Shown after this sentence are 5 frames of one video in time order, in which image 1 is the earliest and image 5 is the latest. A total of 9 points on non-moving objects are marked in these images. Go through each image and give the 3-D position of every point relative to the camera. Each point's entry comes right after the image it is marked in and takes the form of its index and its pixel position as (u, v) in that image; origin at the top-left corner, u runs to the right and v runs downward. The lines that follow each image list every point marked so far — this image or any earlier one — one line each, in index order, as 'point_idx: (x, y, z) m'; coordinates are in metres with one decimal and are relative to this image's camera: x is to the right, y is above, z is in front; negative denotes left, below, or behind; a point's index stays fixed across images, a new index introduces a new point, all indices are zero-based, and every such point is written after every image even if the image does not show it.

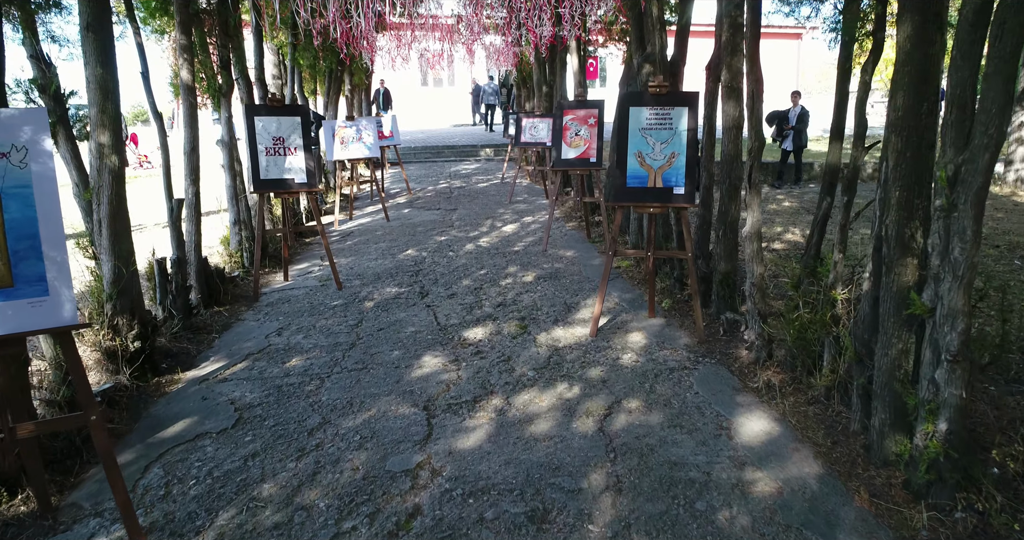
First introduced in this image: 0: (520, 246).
0: (+0.1, +0.3, +8.9) m
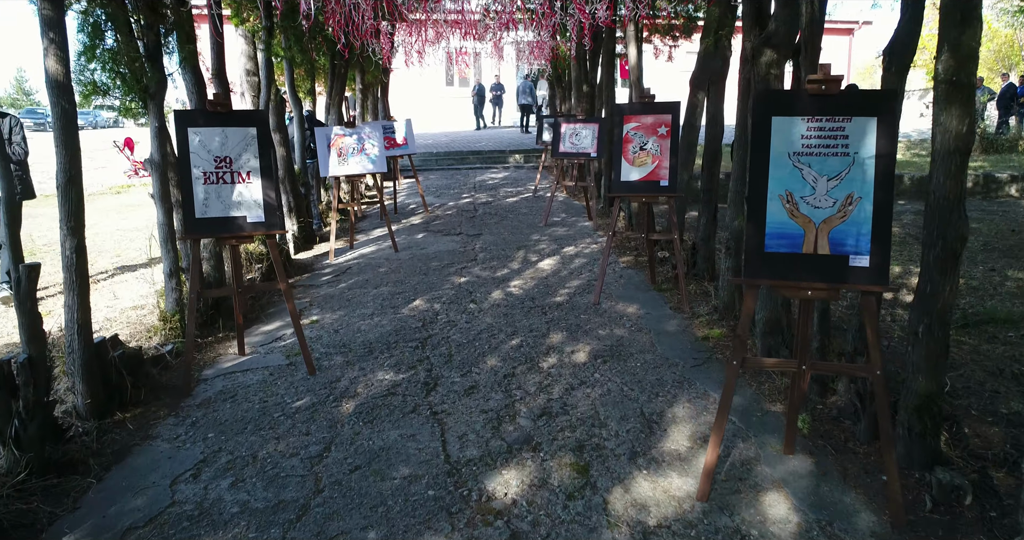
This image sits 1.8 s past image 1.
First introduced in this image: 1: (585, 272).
0: (+0.5, -0.2, +6.8) m
1: (+0.8, 0.0, +7.7) m
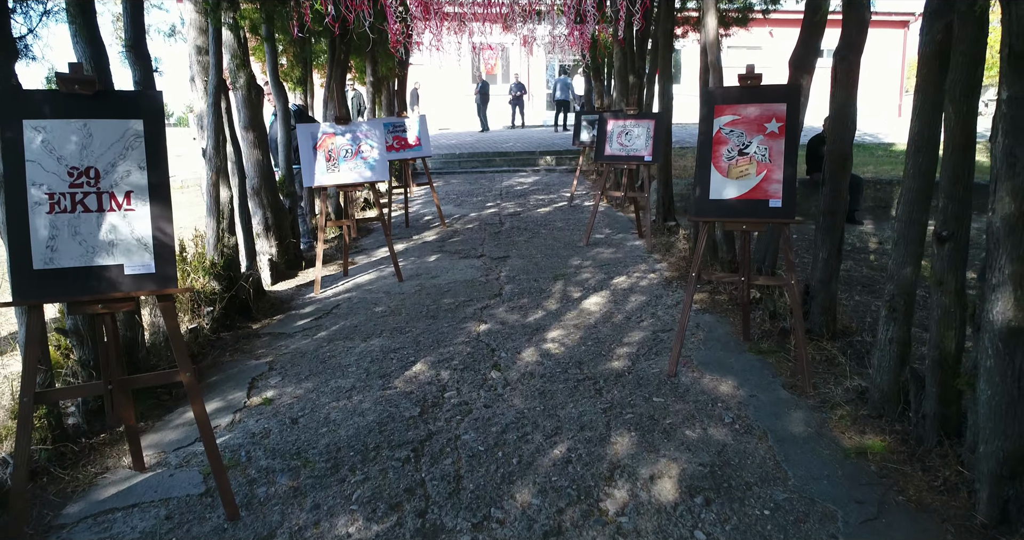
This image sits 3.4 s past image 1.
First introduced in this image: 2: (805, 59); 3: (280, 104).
0: (+0.7, -0.6, +4.8) m
1: (+1.1, -0.4, +5.7) m
2: (+2.3, +1.7, +5.7) m
3: (-2.4, +1.7, +7.4) m
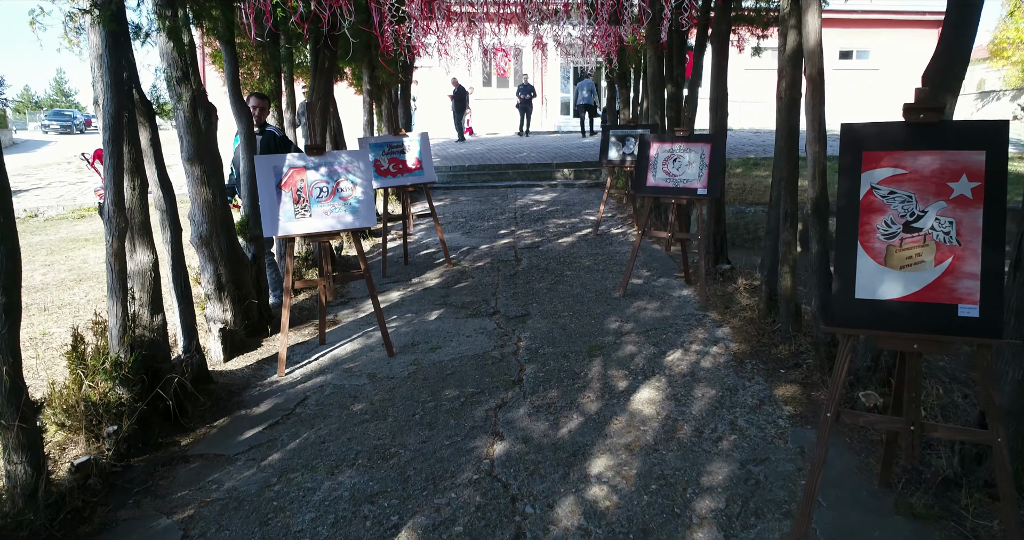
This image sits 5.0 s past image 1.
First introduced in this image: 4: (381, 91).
0: (+0.9, -1.2, +3.2) m
1: (+1.2, -0.9, +4.1) m
2: (+2.5, +1.1, +4.1) m
3: (-2.2, +1.2, +5.9) m
4: (-2.2, +2.9, +11.7) m
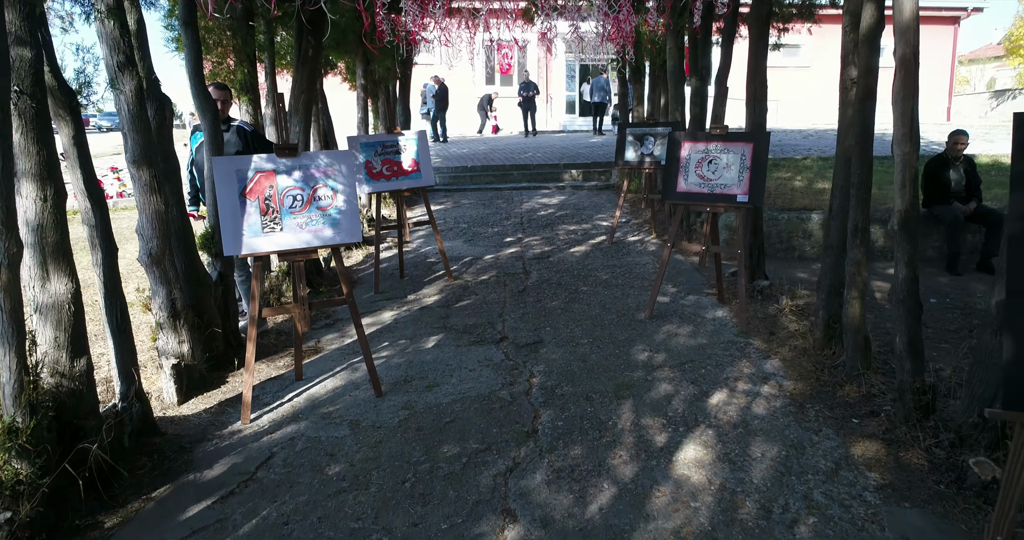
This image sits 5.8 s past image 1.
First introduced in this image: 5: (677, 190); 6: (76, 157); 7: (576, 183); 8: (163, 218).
0: (+0.9, -1.3, +2.3) m
1: (+1.3, -1.1, +3.2) m
2: (+2.6, +1.0, +3.1) m
3: (-2.2, +1.0, +5.0) m
4: (-2.1, +2.8, +10.8) m
5: (+1.4, +0.7, +6.1) m
6: (-2.1, +0.6, +3.5) m
7: (+1.3, +1.7, +13.7) m
8: (-2.2, +0.3, +4.4) m
